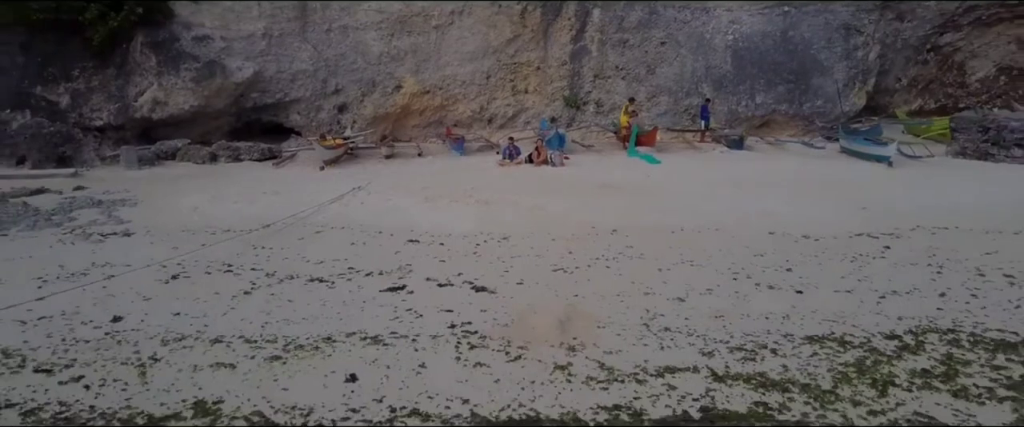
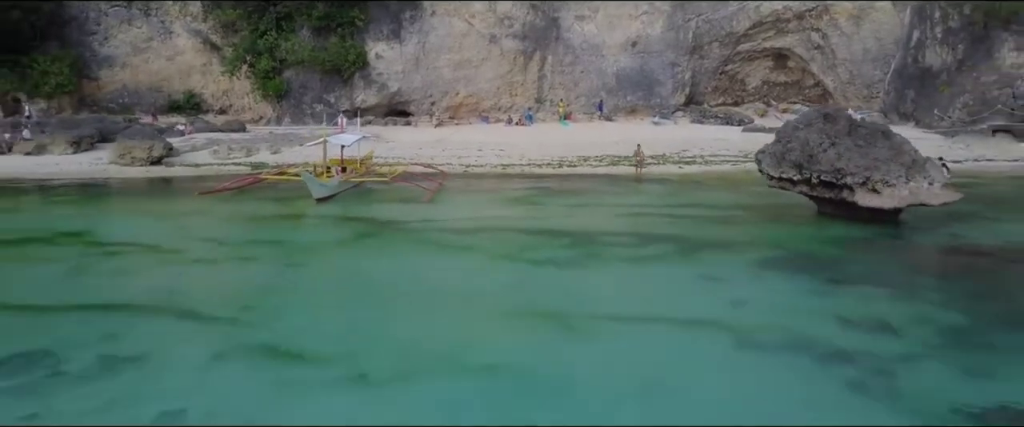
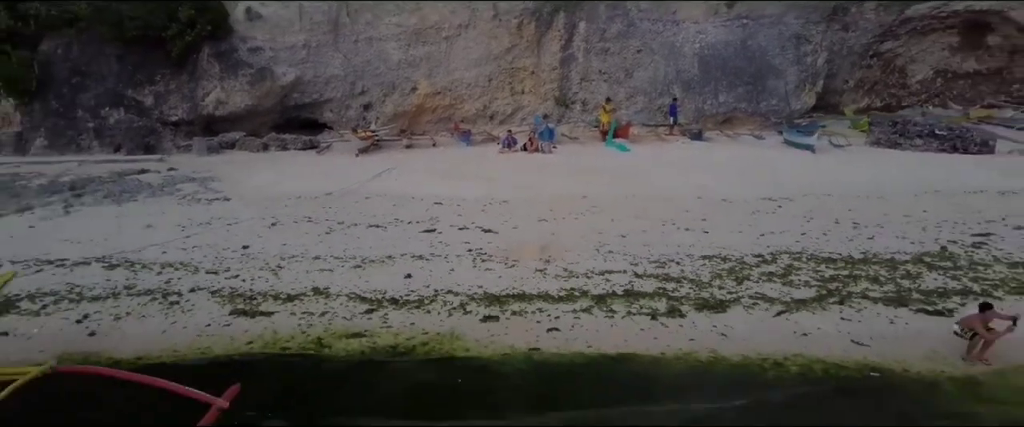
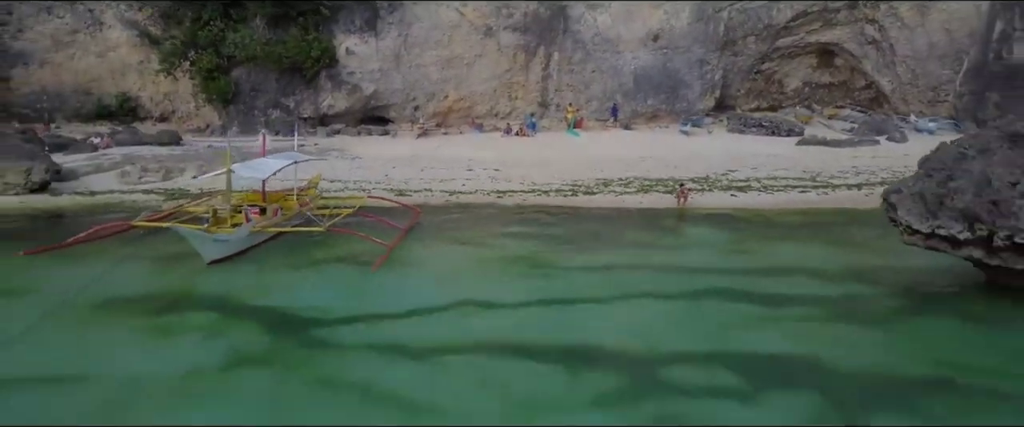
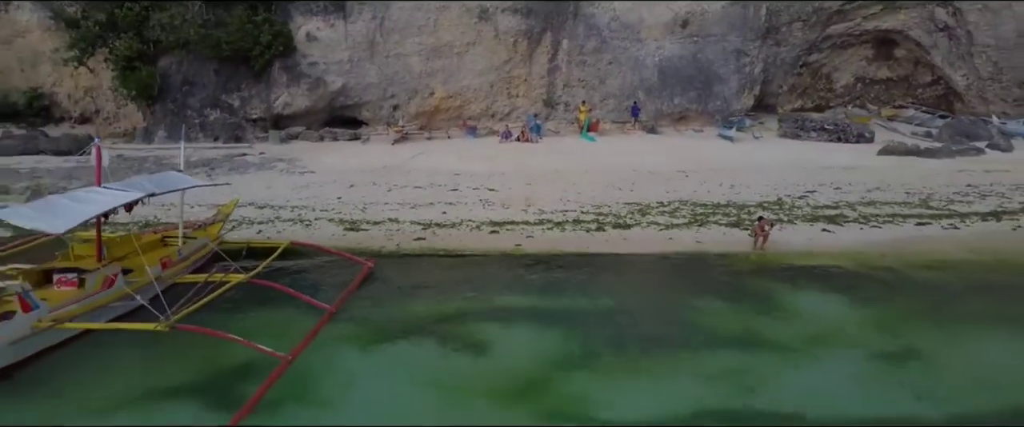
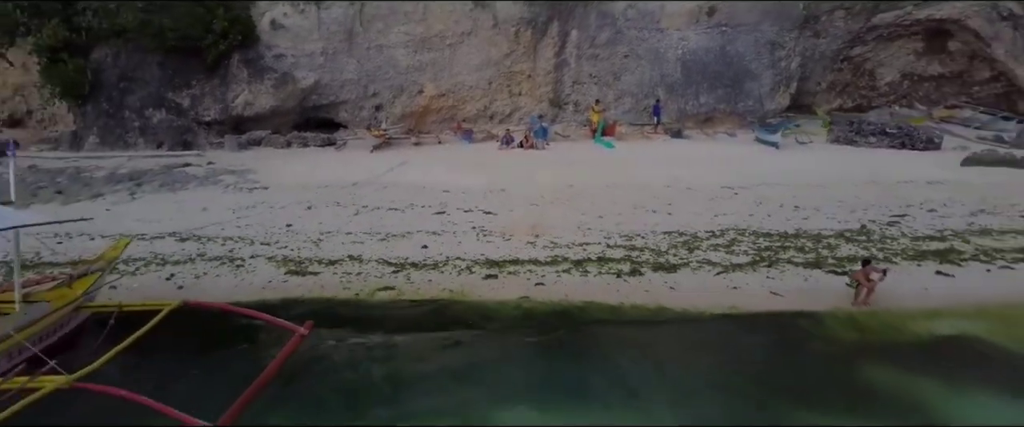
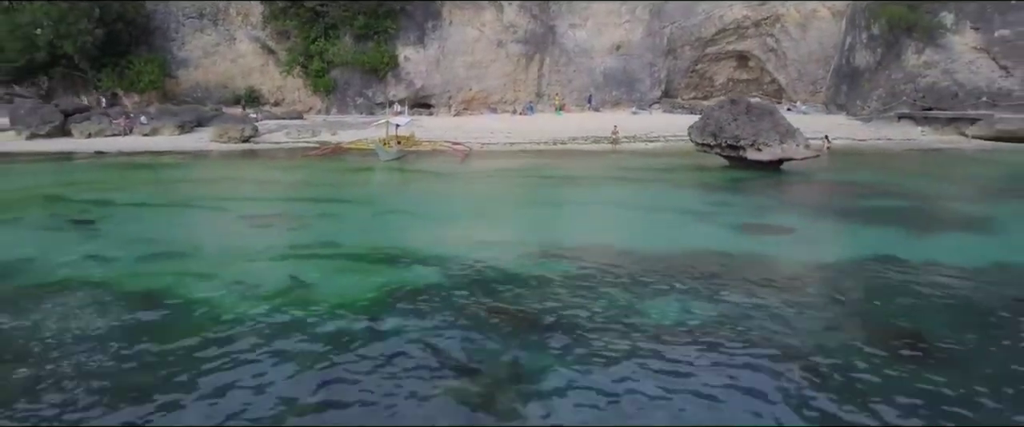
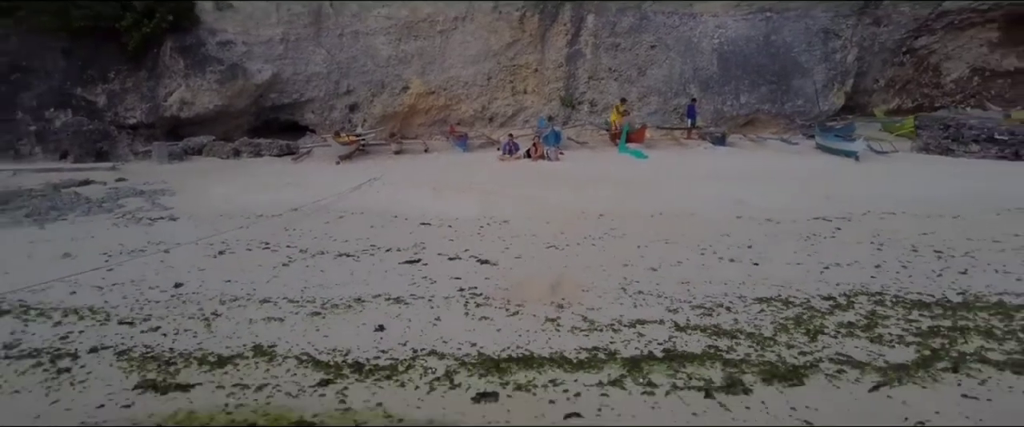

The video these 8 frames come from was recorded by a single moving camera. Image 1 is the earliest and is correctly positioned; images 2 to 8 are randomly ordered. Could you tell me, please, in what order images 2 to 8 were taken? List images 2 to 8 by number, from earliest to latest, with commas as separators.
8, 3, 6, 5, 4, 2, 7
